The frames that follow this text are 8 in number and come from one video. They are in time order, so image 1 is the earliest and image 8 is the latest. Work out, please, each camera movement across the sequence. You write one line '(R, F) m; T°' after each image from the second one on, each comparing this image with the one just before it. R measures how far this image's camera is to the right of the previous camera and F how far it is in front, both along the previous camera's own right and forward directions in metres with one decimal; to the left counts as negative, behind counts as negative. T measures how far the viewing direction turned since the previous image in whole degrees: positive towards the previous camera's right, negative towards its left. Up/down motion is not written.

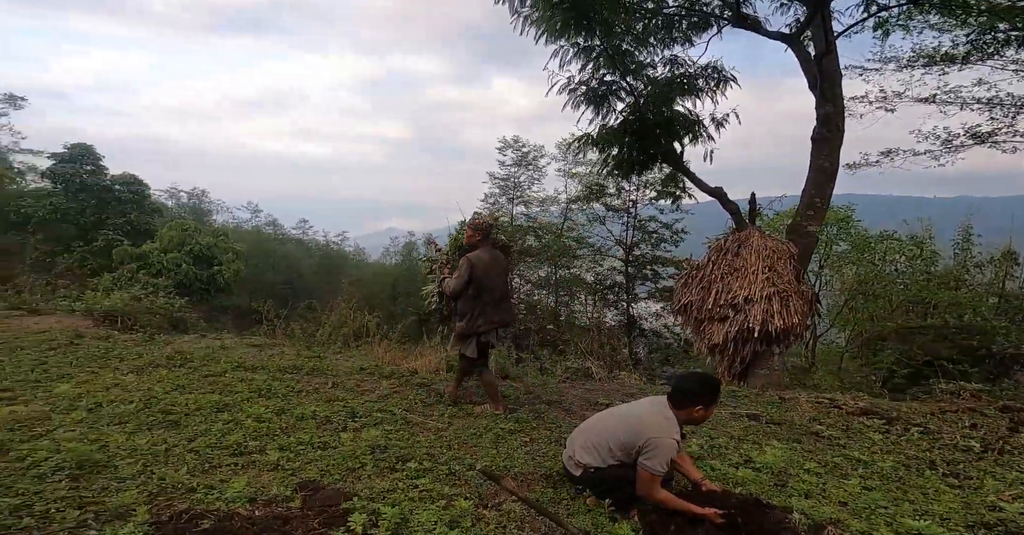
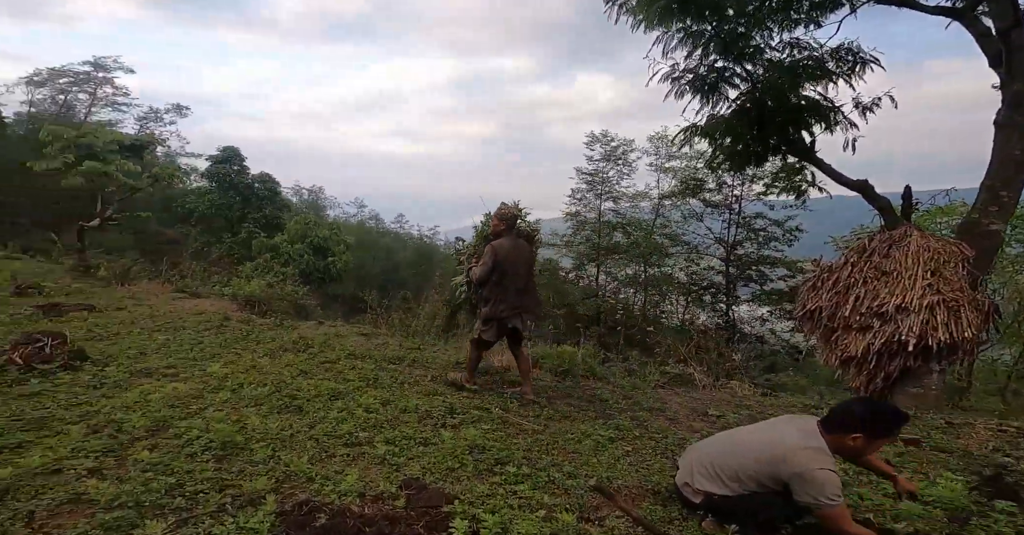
(-0.1, +0.1) m; -8°
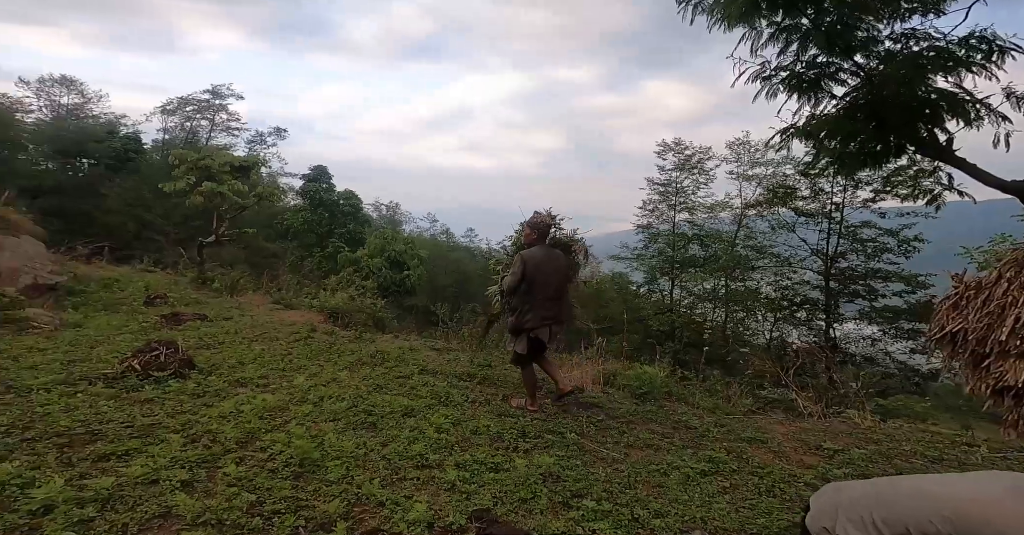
(-0.1, +0.2) m; -7°
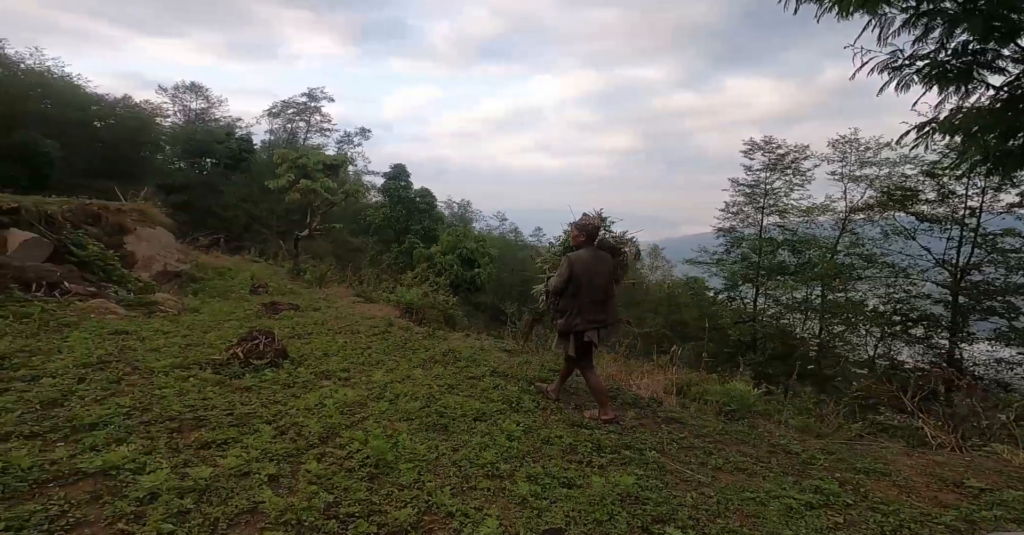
(-0.1, +0.2) m; -7°
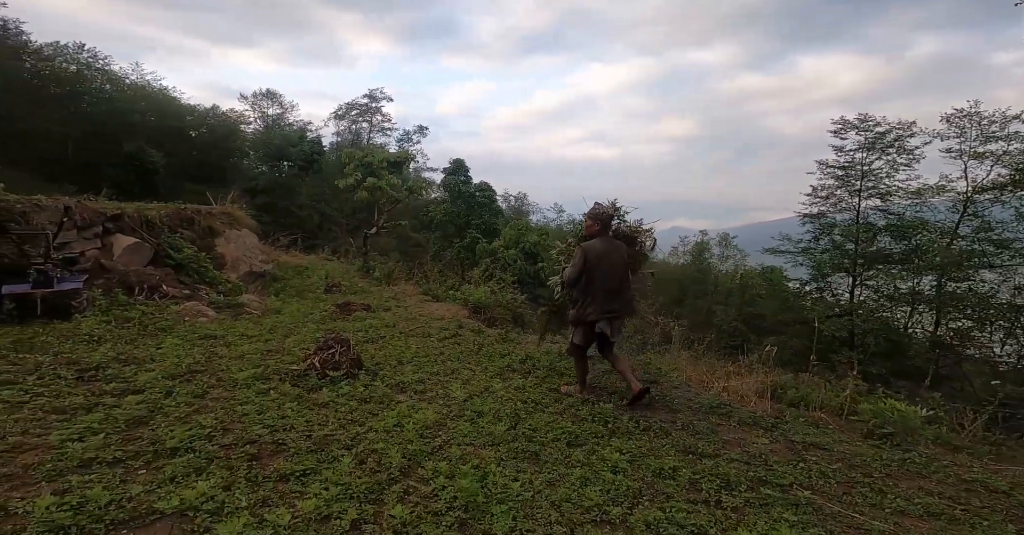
(-0.2, +0.4) m; -6°
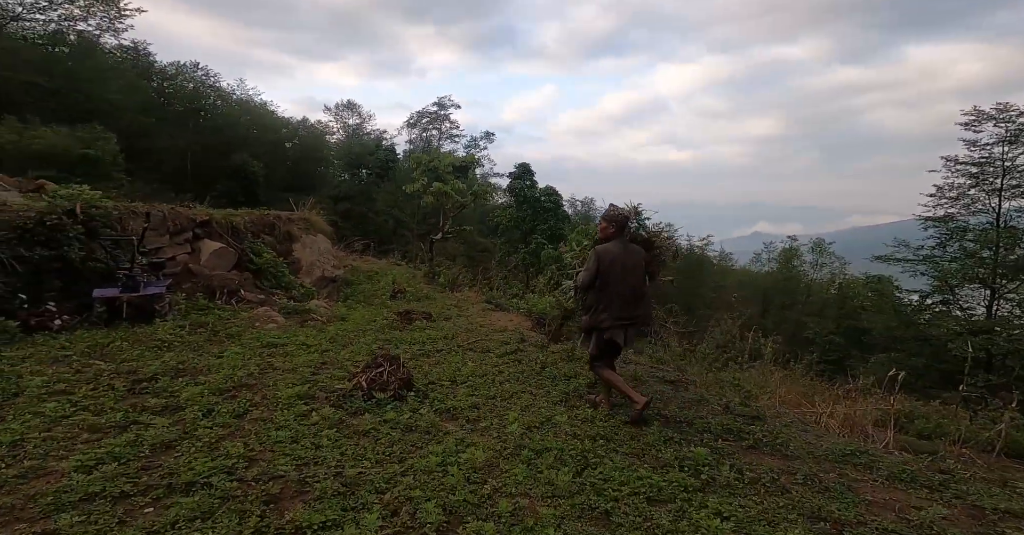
(0.0, +0.6) m; -8°
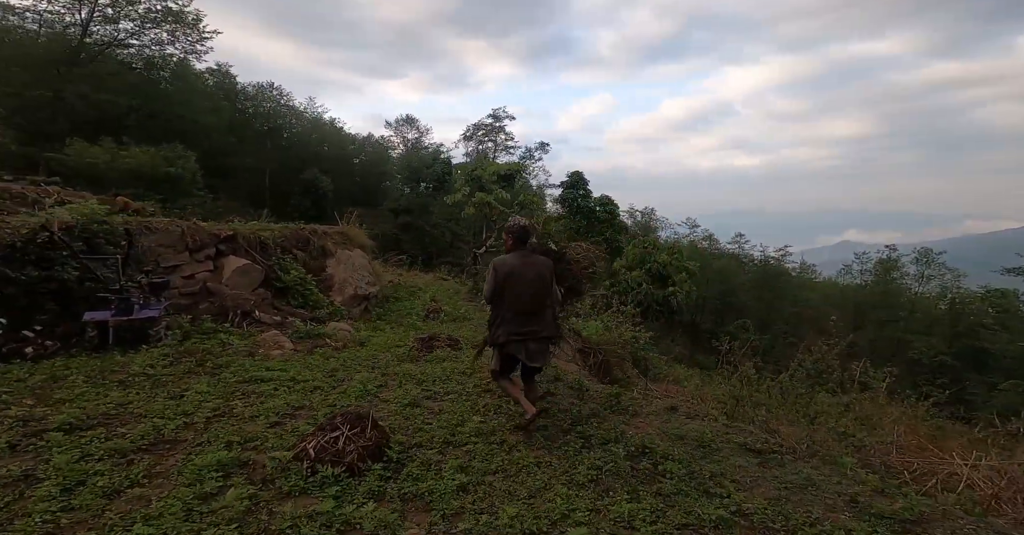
(+0.4, +1.3) m; -7°
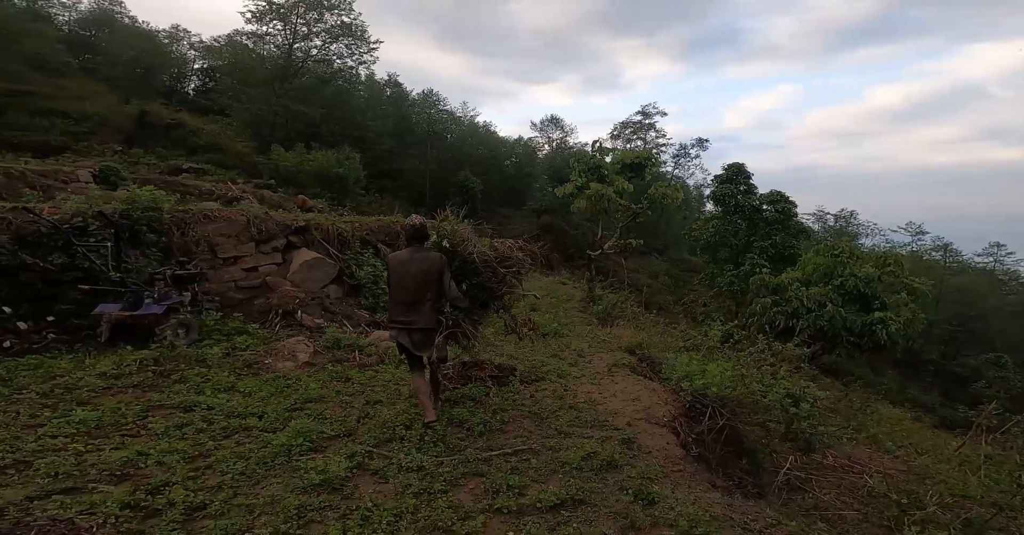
(+0.8, +2.3) m; -18°
